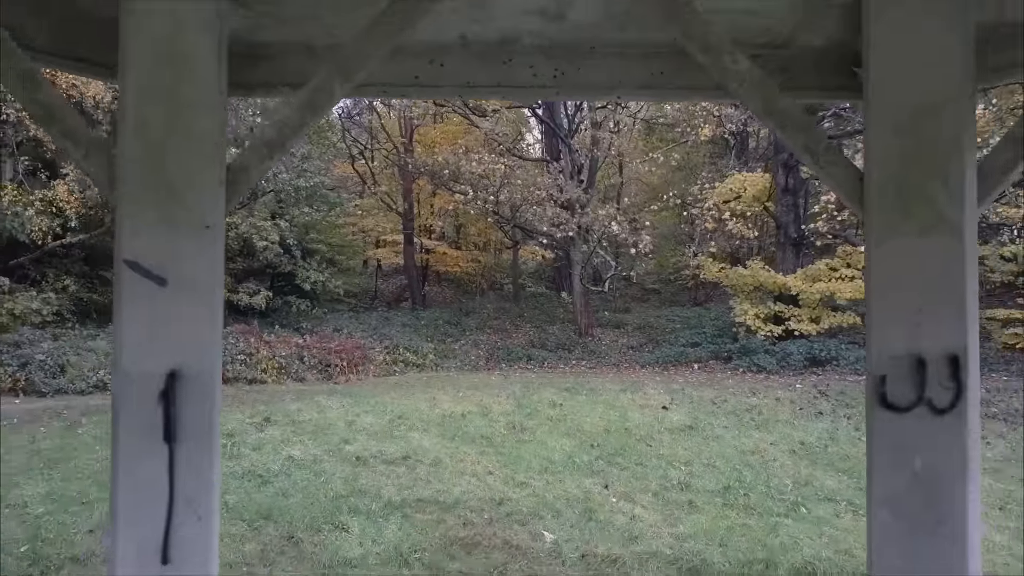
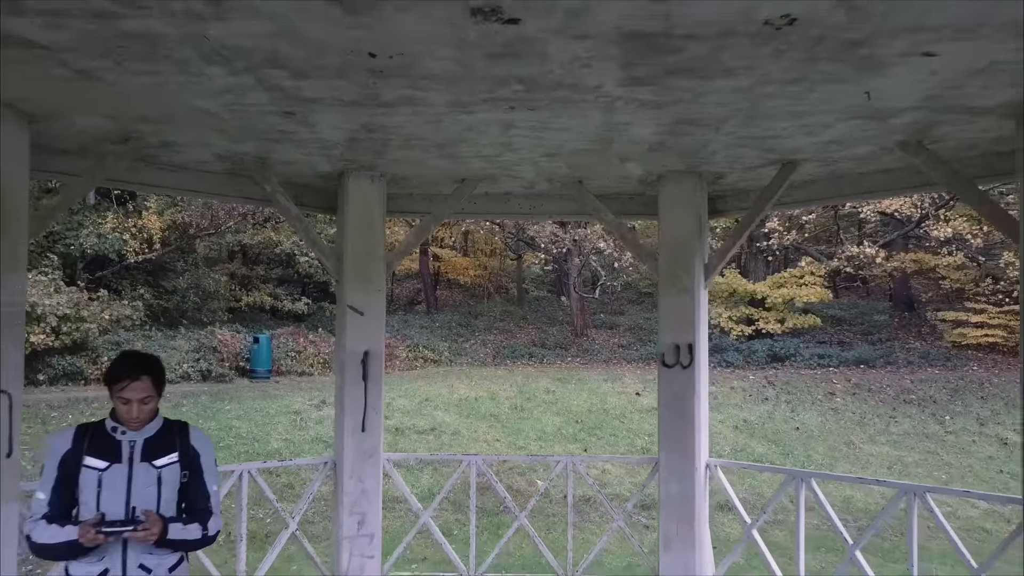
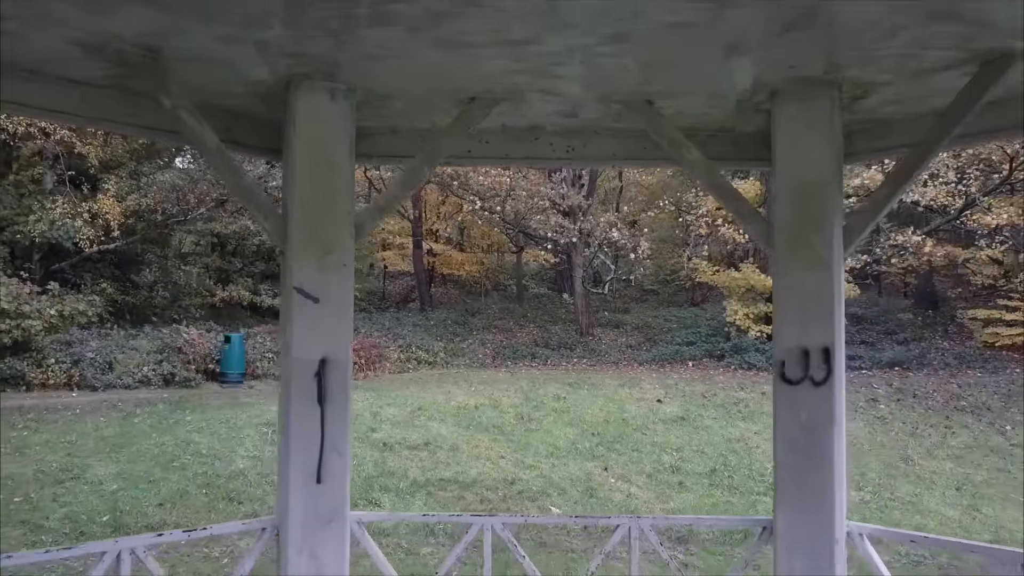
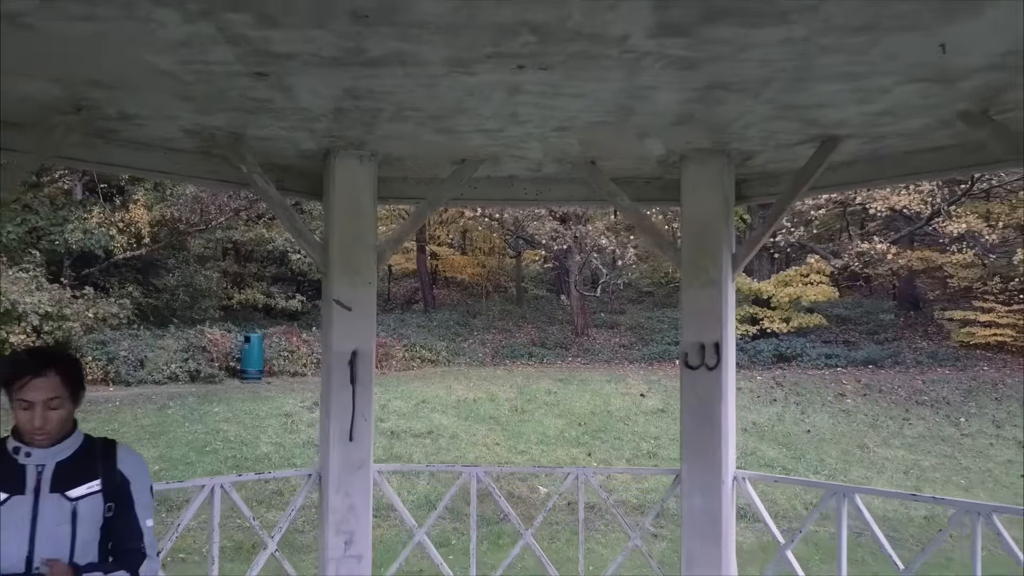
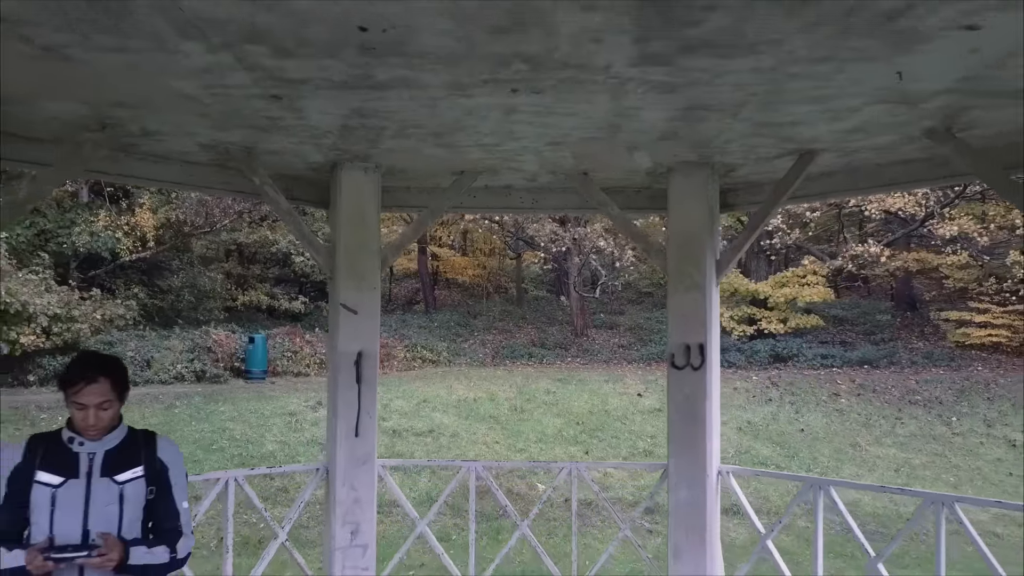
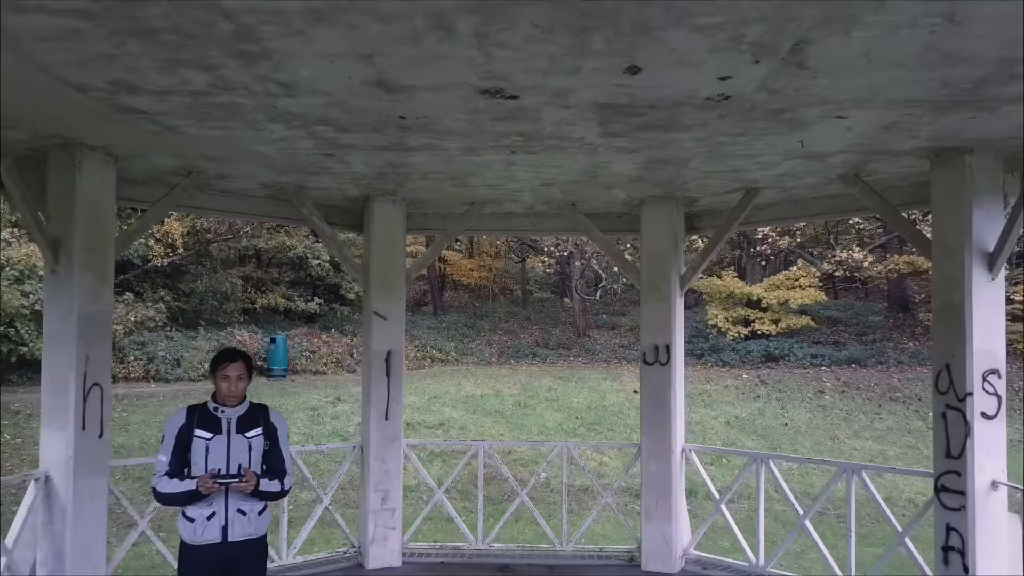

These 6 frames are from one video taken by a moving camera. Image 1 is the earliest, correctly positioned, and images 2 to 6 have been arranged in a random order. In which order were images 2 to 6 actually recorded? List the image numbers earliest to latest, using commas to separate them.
3, 4, 5, 2, 6
